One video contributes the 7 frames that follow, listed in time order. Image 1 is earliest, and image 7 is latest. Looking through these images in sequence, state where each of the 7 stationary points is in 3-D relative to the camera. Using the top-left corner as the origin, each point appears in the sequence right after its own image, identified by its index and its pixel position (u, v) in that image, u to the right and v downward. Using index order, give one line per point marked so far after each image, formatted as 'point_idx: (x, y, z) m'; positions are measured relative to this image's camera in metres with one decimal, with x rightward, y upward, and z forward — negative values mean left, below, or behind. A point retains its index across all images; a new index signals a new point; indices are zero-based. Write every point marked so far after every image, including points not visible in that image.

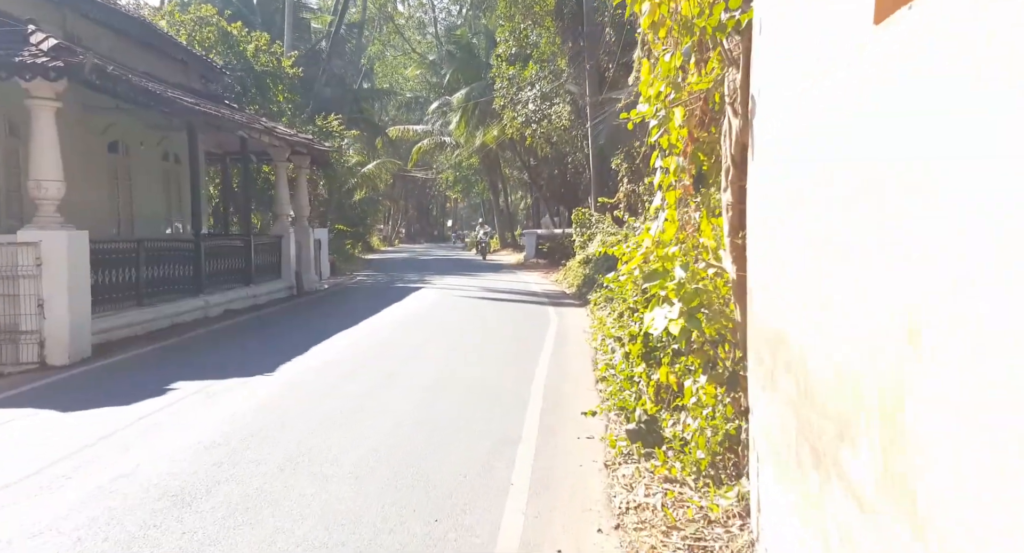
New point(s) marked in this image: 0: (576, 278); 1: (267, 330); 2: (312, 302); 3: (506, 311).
0: (+1.5, 0.0, +20.1) m
1: (-4.1, -0.9, +14.0) m
2: (-4.4, -0.5, +18.2) m
3: (-0.1, -0.6, +16.9) m
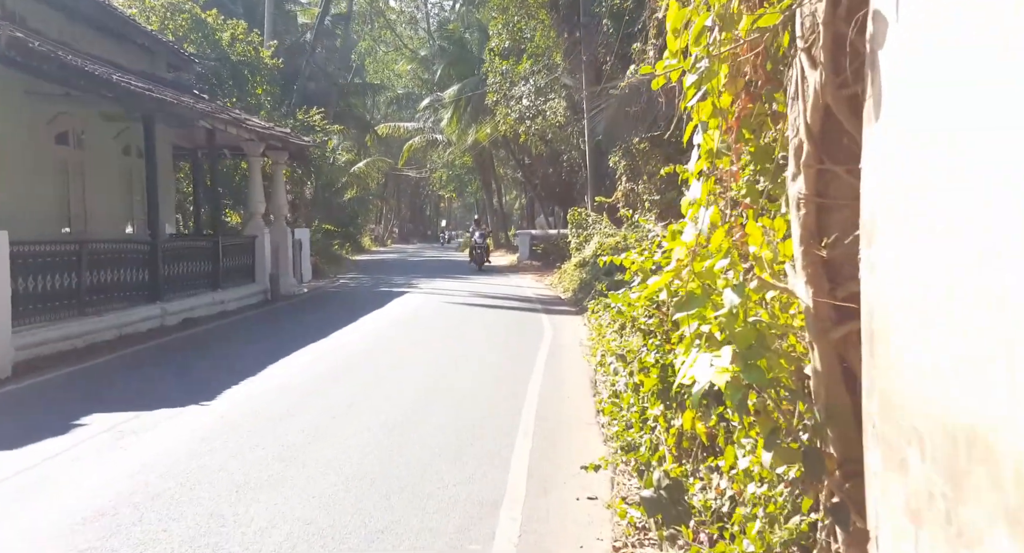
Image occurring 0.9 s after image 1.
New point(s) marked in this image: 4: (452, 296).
0: (+1.4, -0.1, +18.9) m
1: (-4.2, -0.9, +12.7) m
2: (-4.6, -0.6, +17.0) m
3: (-0.3, -0.7, +15.7) m
4: (-1.3, -0.4, +18.5) m
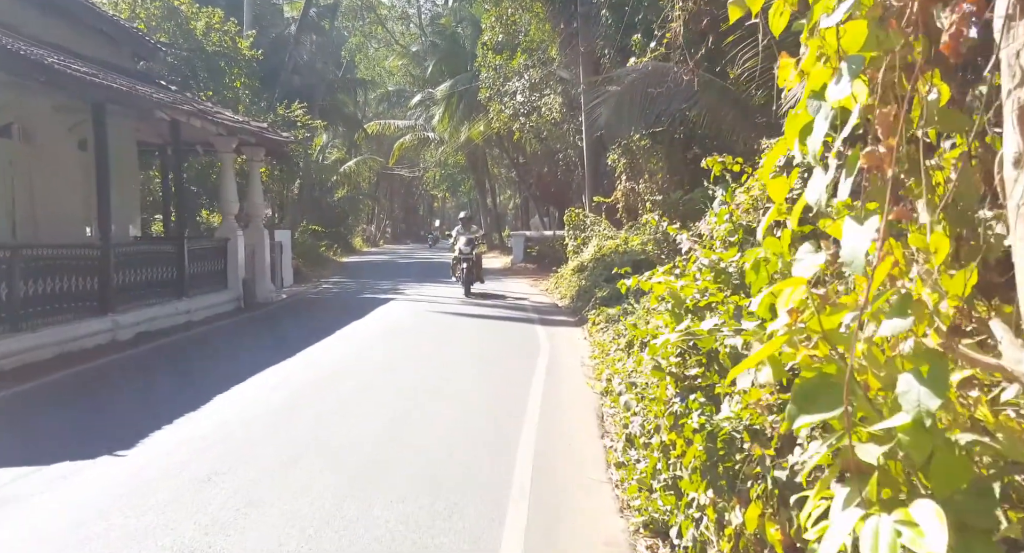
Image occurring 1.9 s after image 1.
0: (+1.2, -0.2, +17.6) m
1: (-4.3, -1.1, +11.4) m
2: (-4.7, -0.7, +15.7) m
3: (-0.4, -0.8, +14.4) m
4: (-1.4, -0.5, +17.2) m
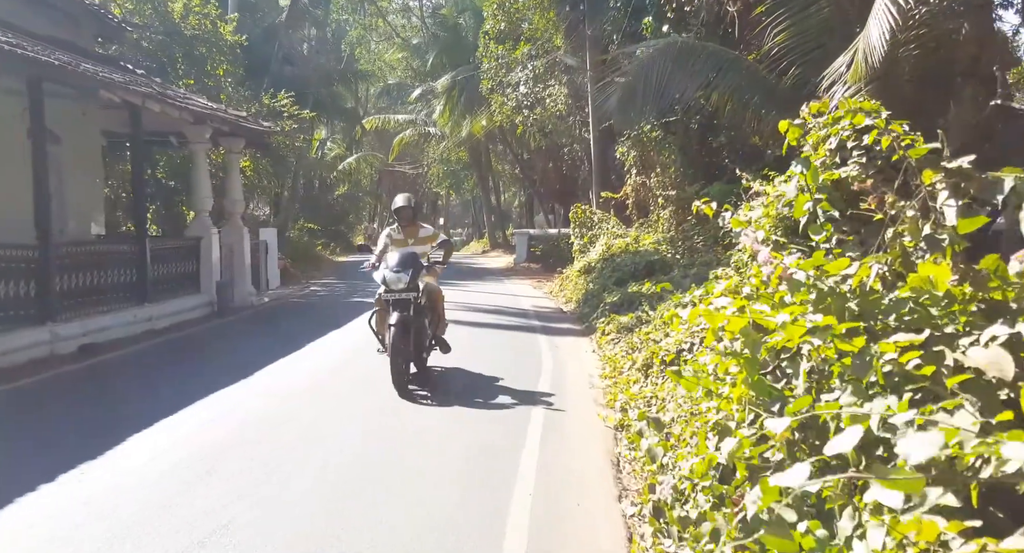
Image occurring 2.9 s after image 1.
0: (+1.2, -0.3, +16.2) m
1: (-4.4, -1.1, +10.0) m
2: (-4.7, -0.8, +14.3) m
3: (-0.4, -0.9, +13.0) m
4: (-1.4, -0.5, +15.8) m
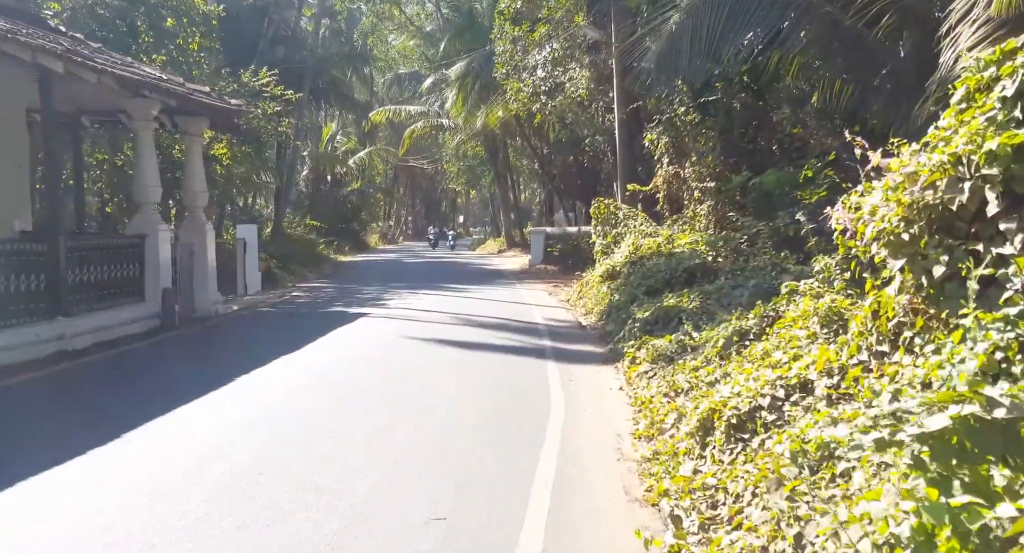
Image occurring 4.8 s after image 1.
0: (+1.4, -0.4, +13.5) m
1: (-4.4, -1.2, +7.5) m
2: (-4.6, -0.9, +11.8) m
3: (-0.3, -1.0, +10.4) m
4: (-1.3, -0.6, +13.2) m
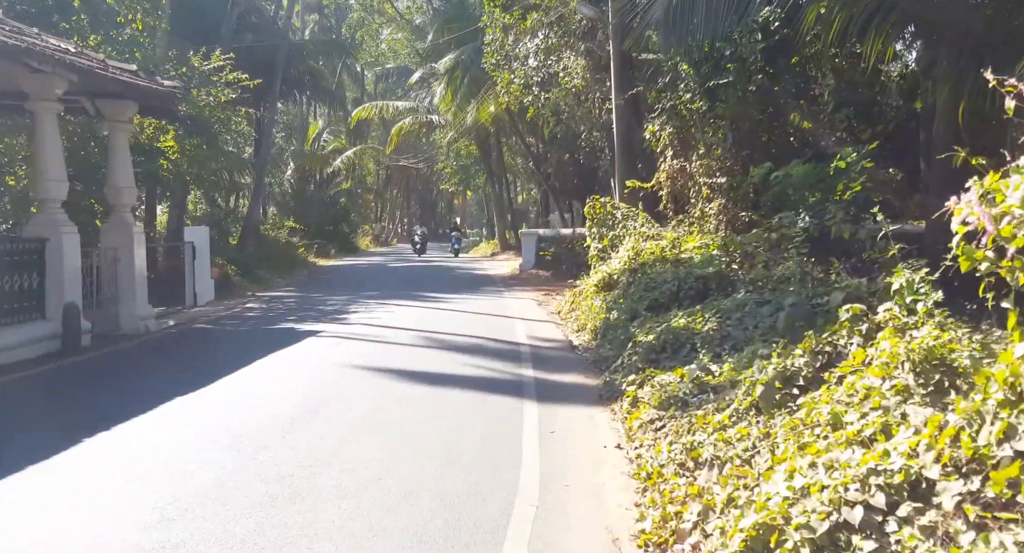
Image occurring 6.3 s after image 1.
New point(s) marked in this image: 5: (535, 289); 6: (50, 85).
0: (+1.1, -0.5, +11.5) m
1: (-4.7, -1.3, +5.5) m
2: (-4.9, -1.0, +9.8) m
3: (-0.6, -1.1, +8.4) m
4: (-1.6, -0.8, +11.2) m
5: (+0.5, -0.3, +18.8) m
6: (-5.6, +2.3, +9.9) m
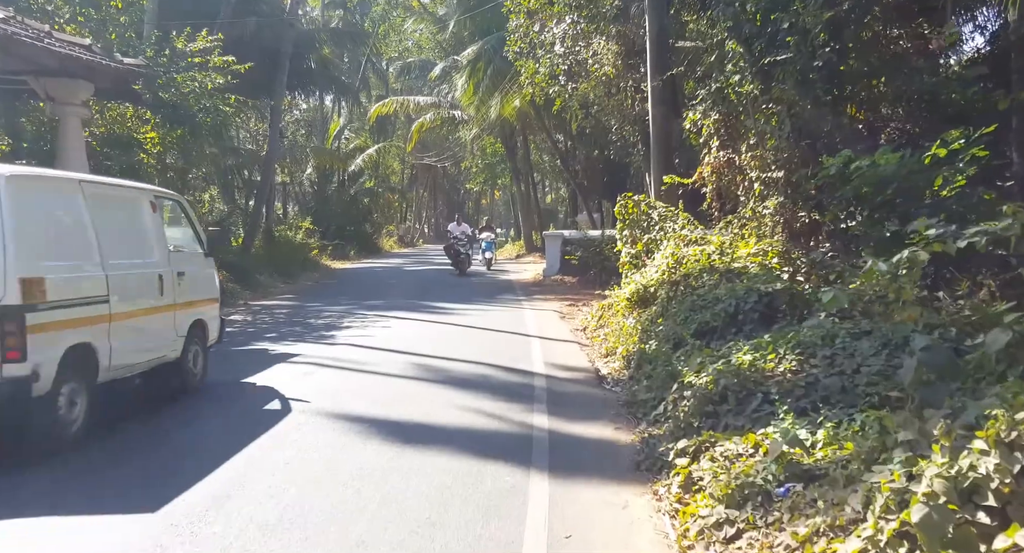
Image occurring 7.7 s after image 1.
0: (+1.3, -0.7, +9.5) m
1: (-4.7, -1.4, +3.7) m
2: (-4.7, -1.1, +8.0) m
3: (-0.6, -1.2, +6.4) m
4: (-1.4, -0.9, +9.3) m
5: (+1.0, -0.4, +16.8) m
6: (-5.4, +2.2, +8.1) m
